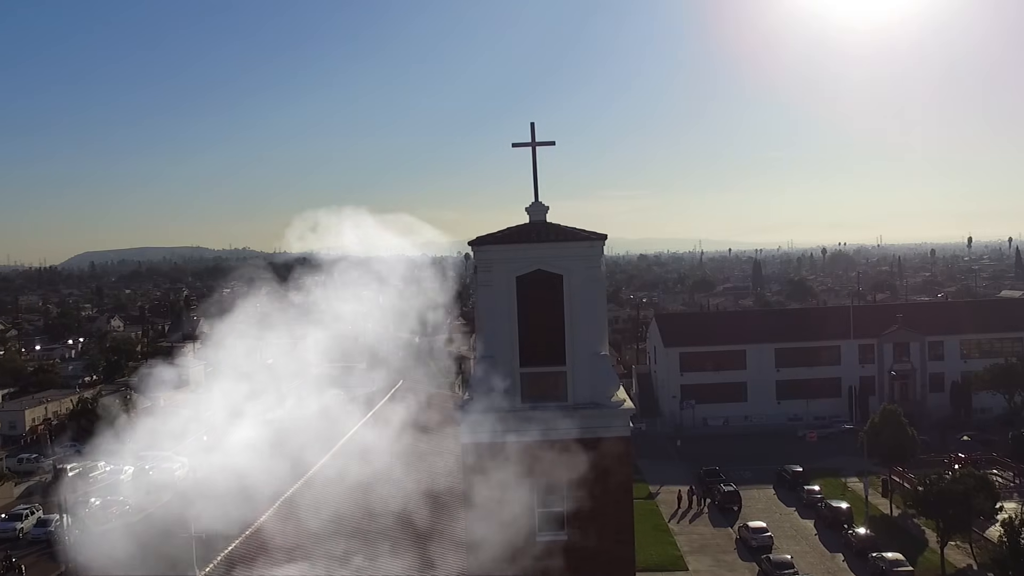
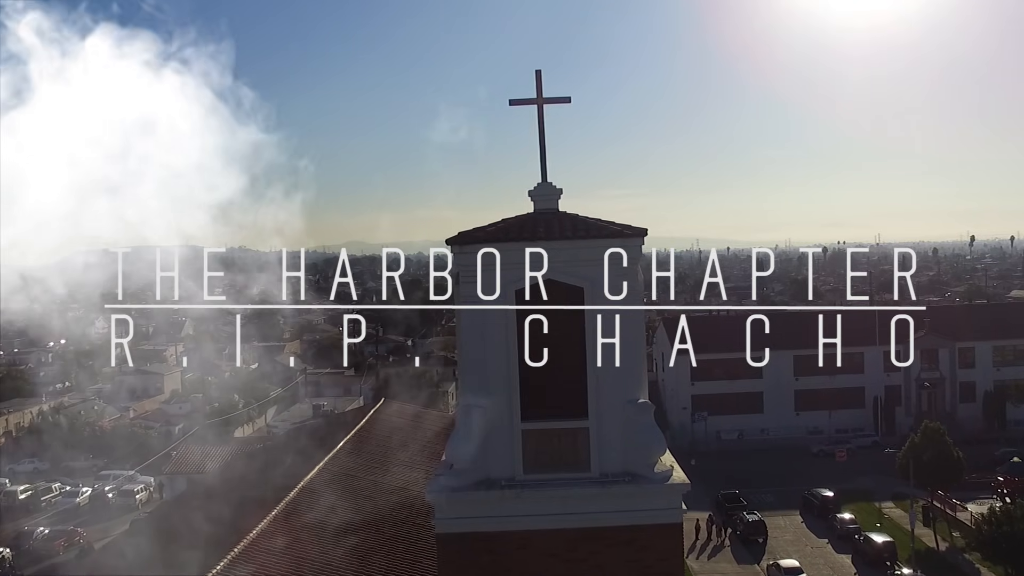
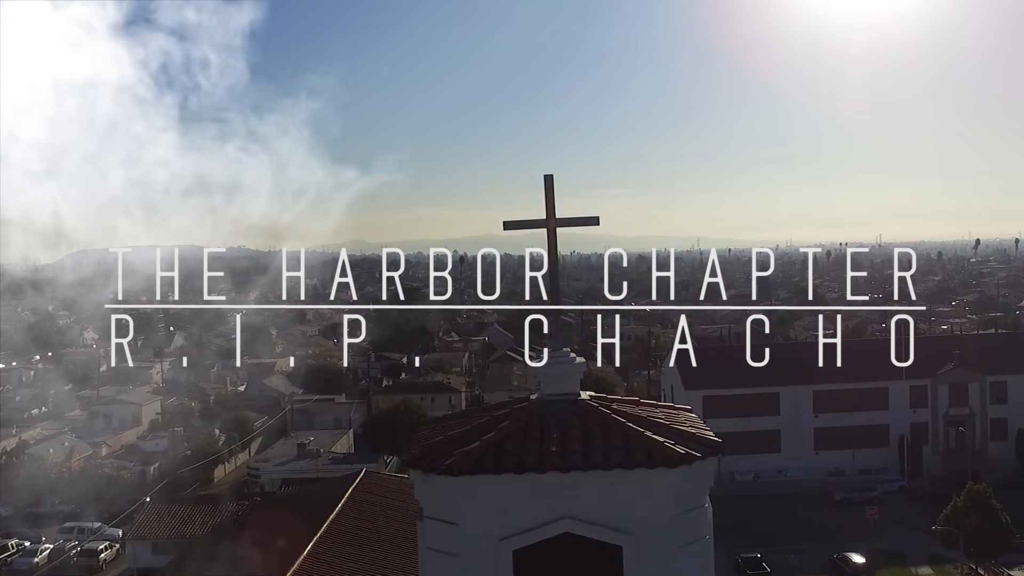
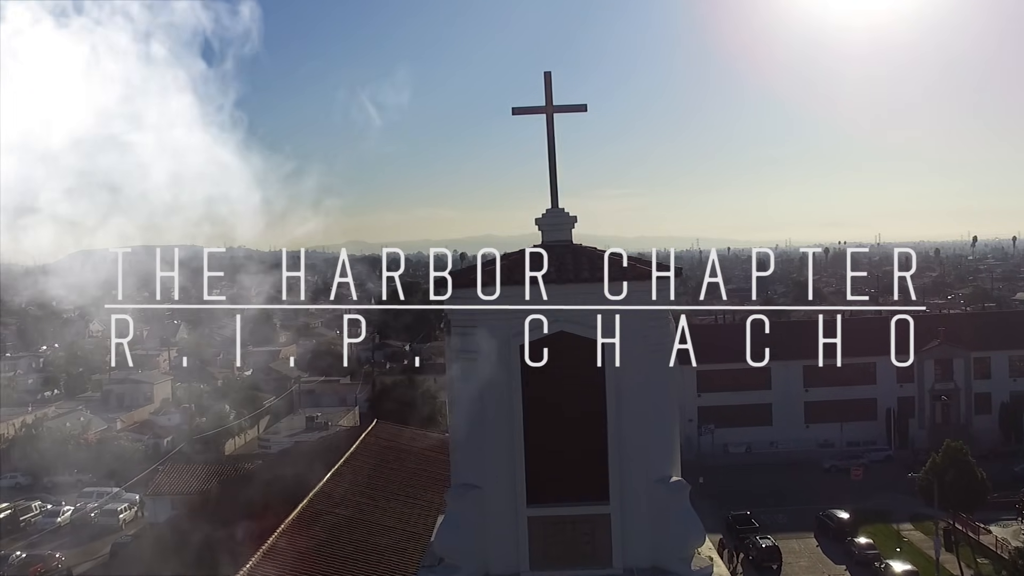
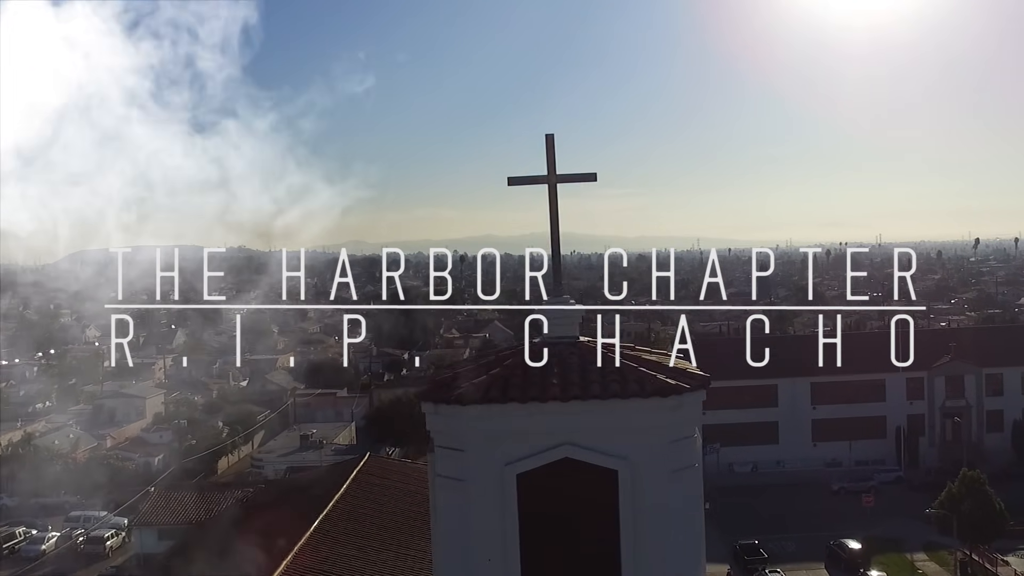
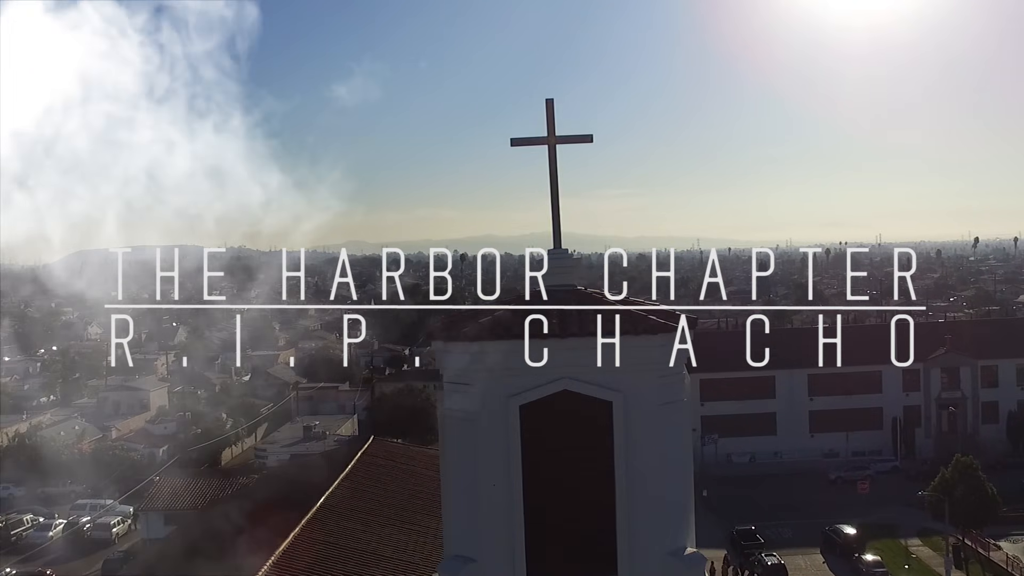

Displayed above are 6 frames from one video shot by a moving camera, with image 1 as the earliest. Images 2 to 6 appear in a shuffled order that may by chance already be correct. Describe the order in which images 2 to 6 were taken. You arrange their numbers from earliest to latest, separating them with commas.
2, 4, 6, 5, 3
